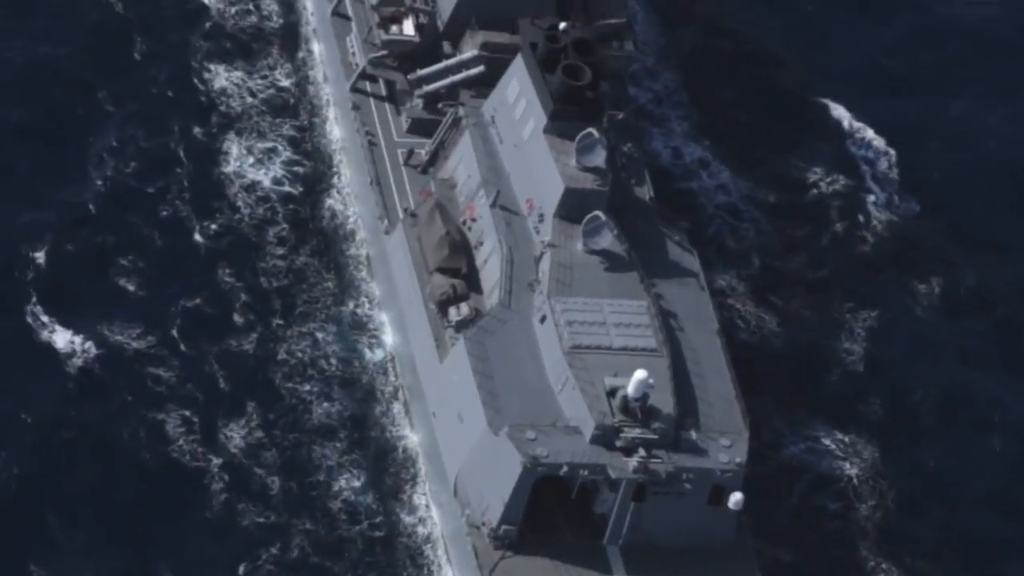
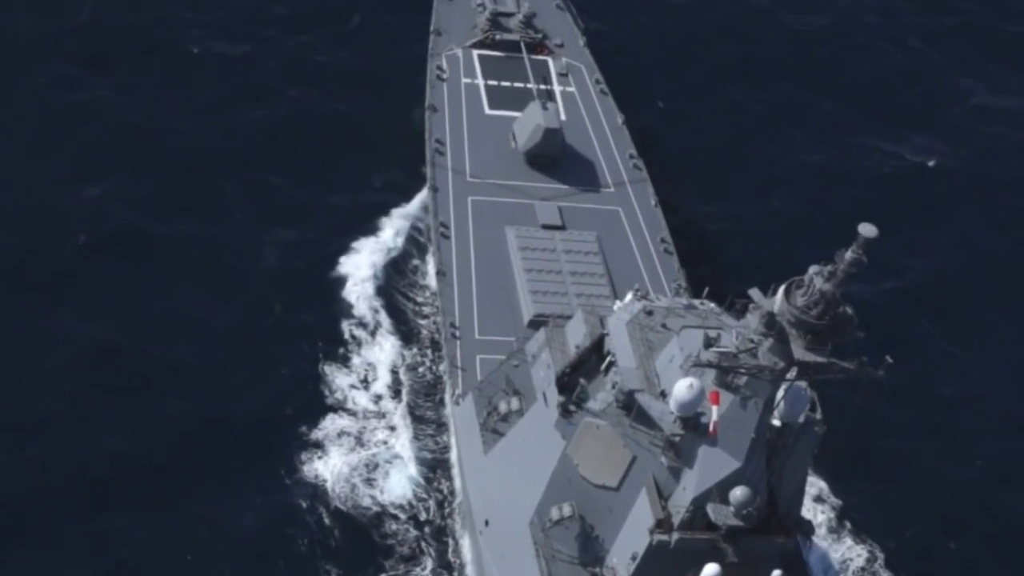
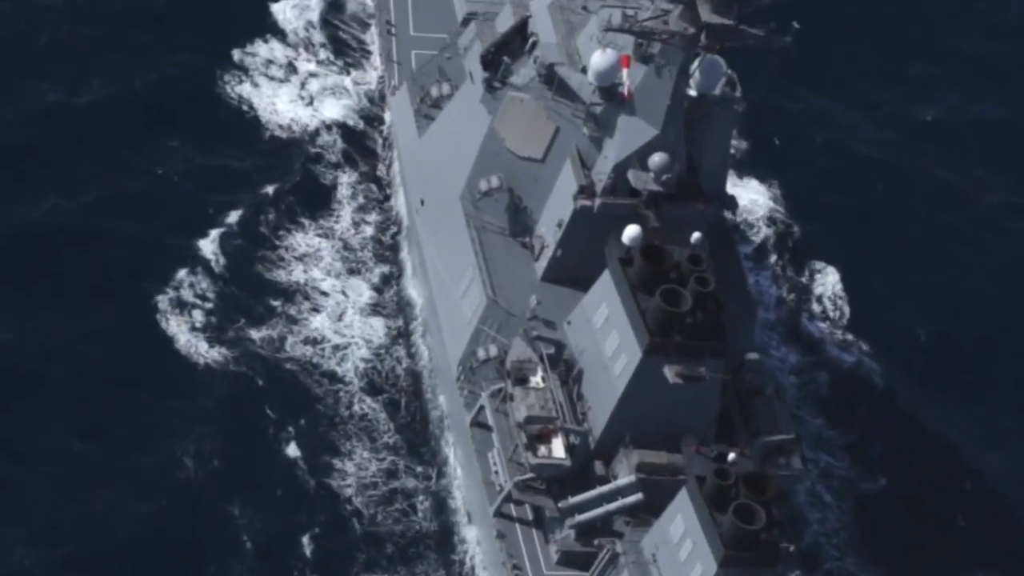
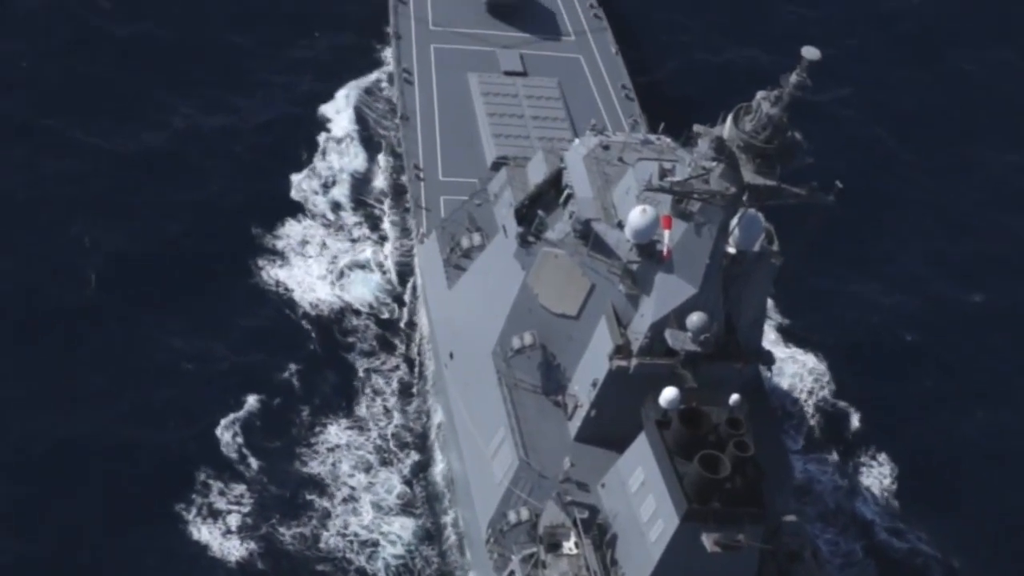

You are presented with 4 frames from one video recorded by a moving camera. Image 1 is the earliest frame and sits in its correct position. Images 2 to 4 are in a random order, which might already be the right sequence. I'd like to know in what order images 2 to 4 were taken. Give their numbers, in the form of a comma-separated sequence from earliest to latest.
3, 4, 2
